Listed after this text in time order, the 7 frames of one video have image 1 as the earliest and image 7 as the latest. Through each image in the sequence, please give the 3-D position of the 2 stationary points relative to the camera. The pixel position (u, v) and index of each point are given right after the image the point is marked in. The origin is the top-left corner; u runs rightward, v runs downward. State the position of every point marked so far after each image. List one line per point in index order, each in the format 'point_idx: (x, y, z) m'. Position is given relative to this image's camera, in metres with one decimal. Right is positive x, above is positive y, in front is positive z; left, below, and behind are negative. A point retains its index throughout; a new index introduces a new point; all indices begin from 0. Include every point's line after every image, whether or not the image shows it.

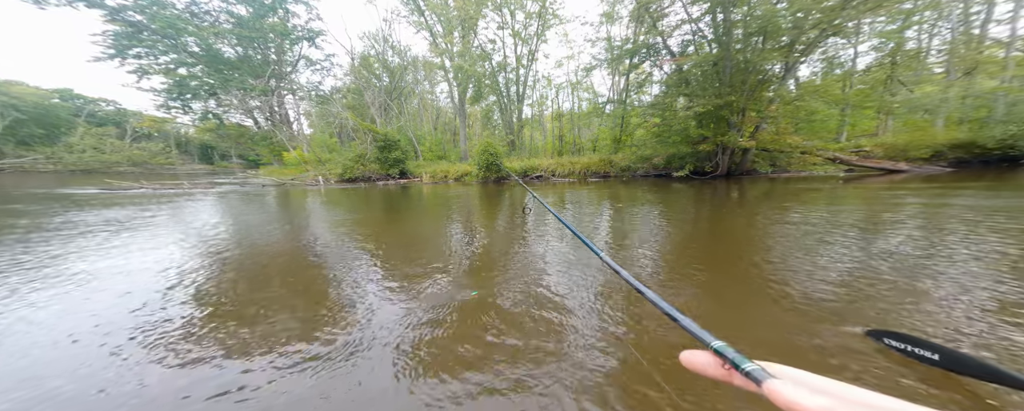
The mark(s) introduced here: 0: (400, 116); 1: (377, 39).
0: (-7.7, +6.3, +19.4) m
1: (-8.1, +10.1, +16.9) m
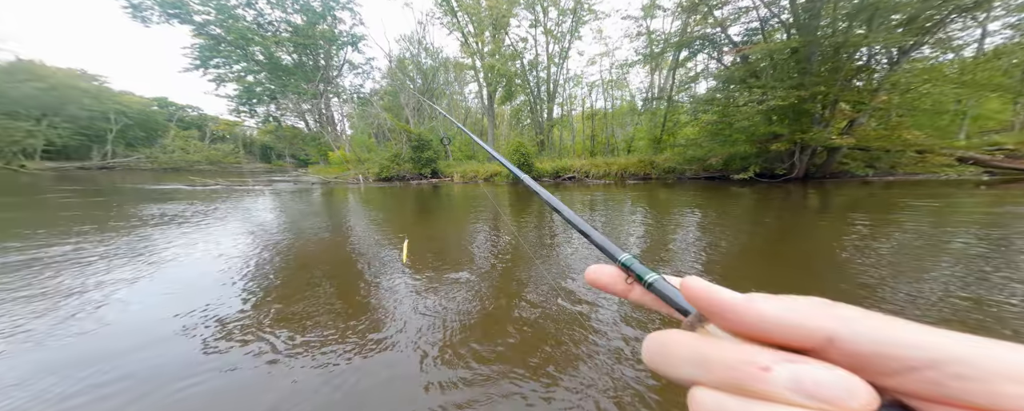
0: (-5.6, +6.4, +20.0) m
1: (-6.2, +10.2, +17.5) m
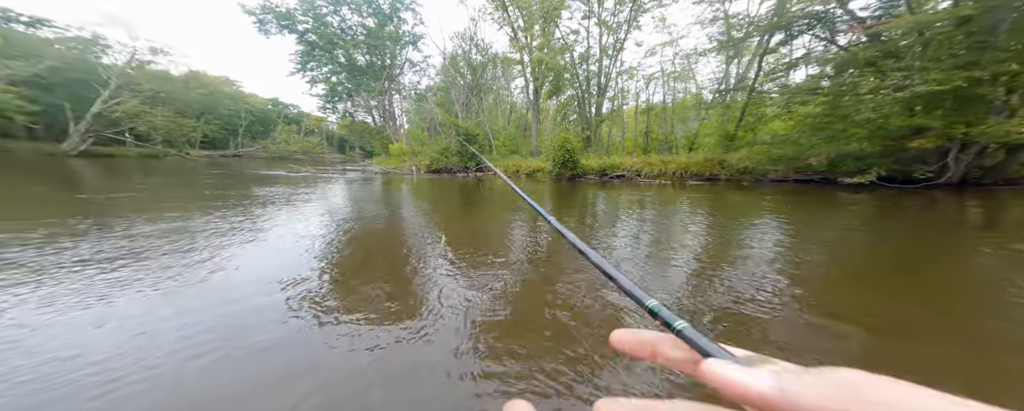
0: (-2.3, +6.9, +20.4) m
1: (-3.0, +10.7, +17.9) m
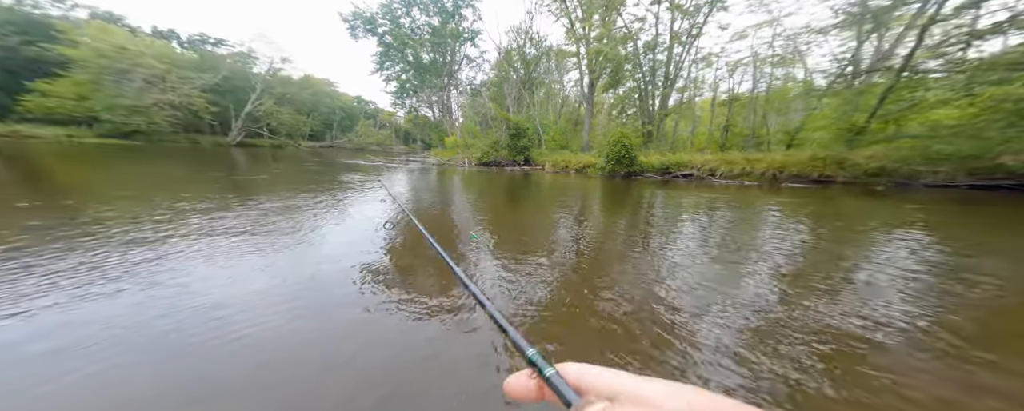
0: (+1.4, +7.3, +20.3) m
1: (+0.5, +11.1, +17.9) m
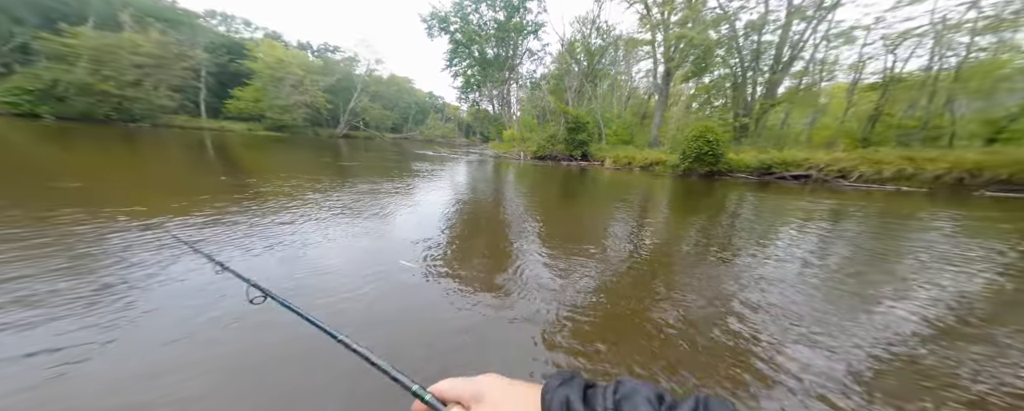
0: (+5.7, +7.5, +19.4) m
1: (+4.6, +11.3, +17.1) m
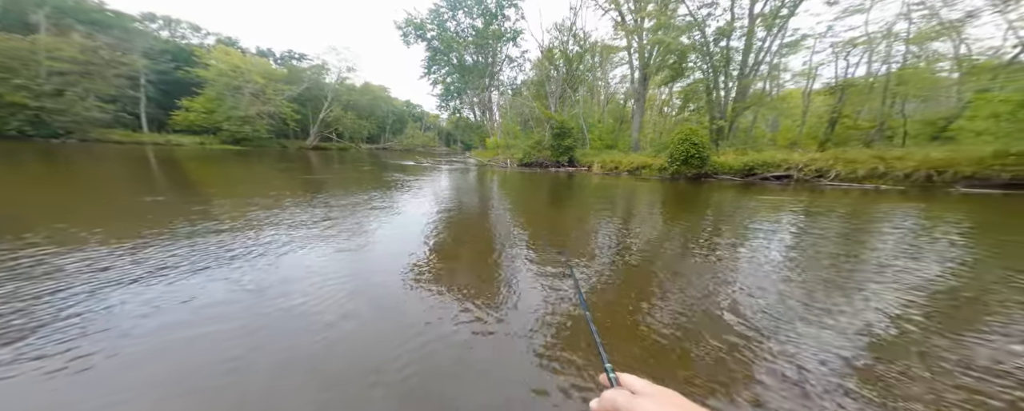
0: (+4.3, +7.2, +19.7) m
1: (+3.1, +11.0, +17.4) m
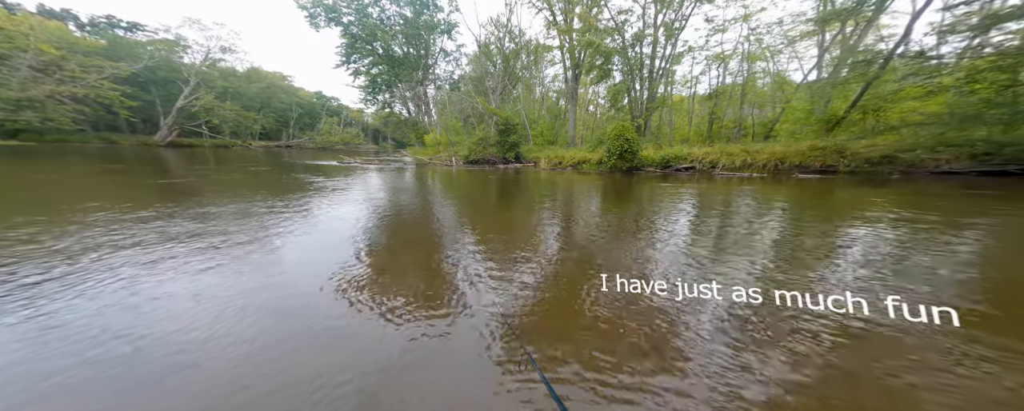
0: (-0.4, +7.4, +19.7) m
1: (-1.1, +11.1, +17.1) m
